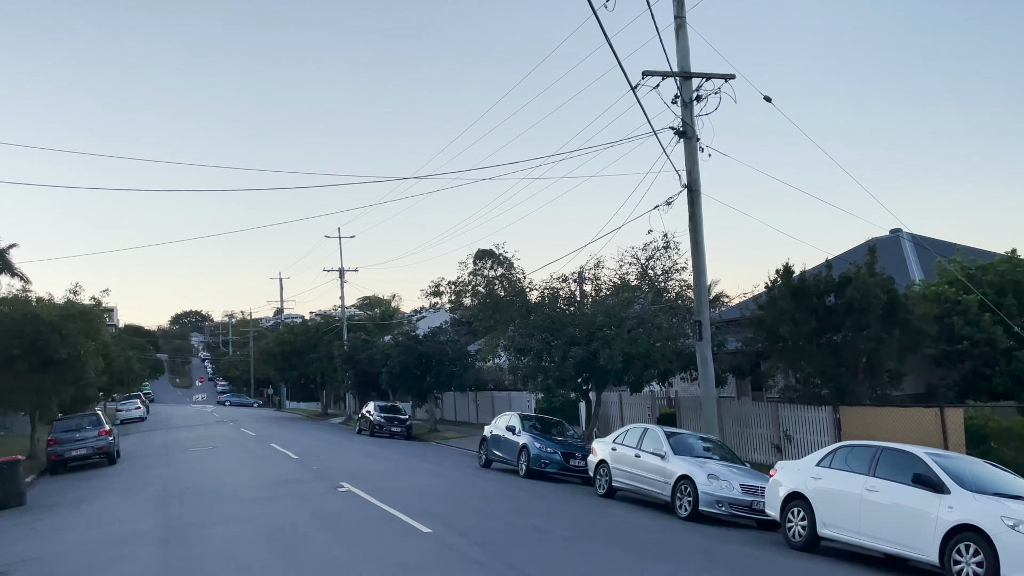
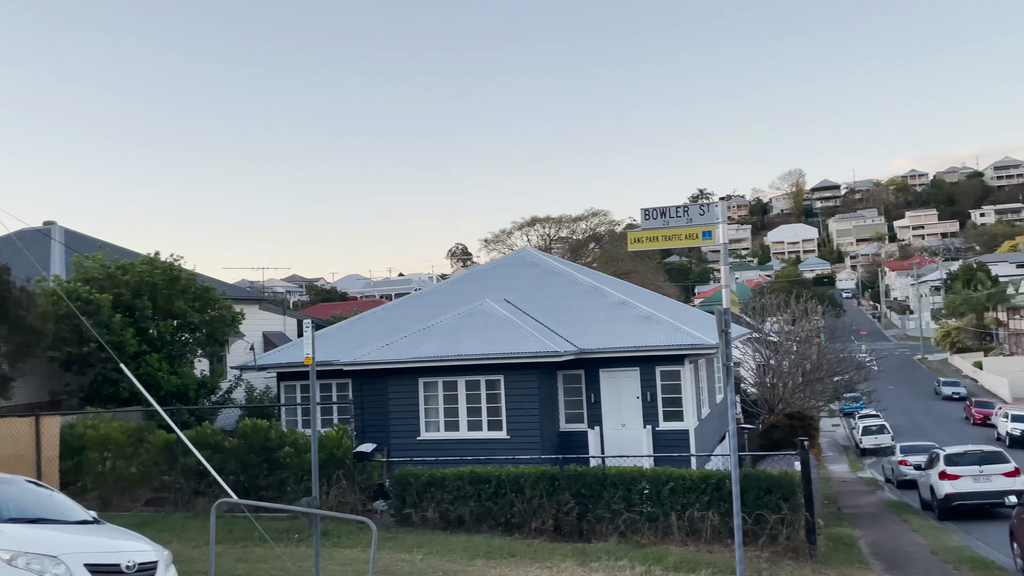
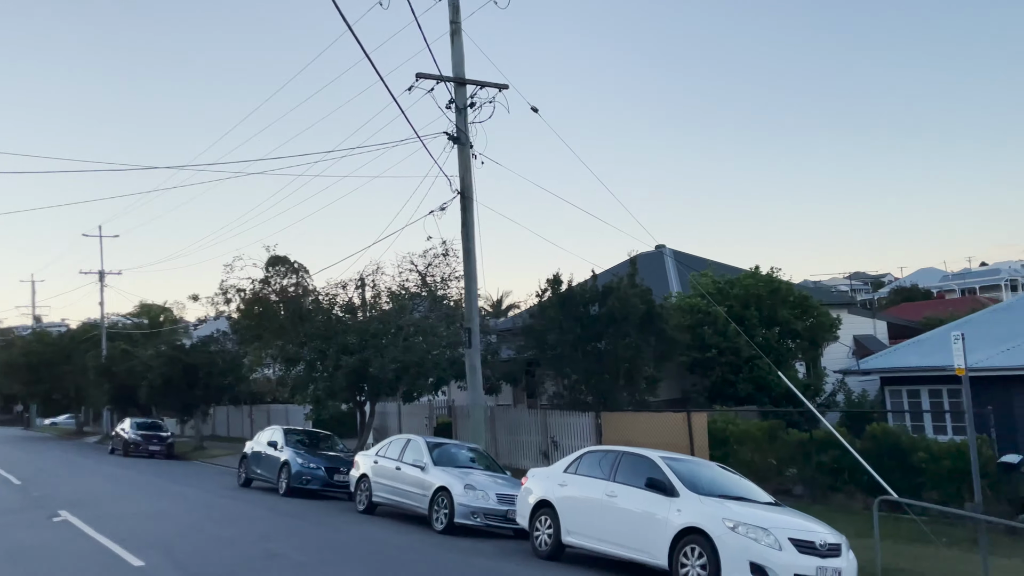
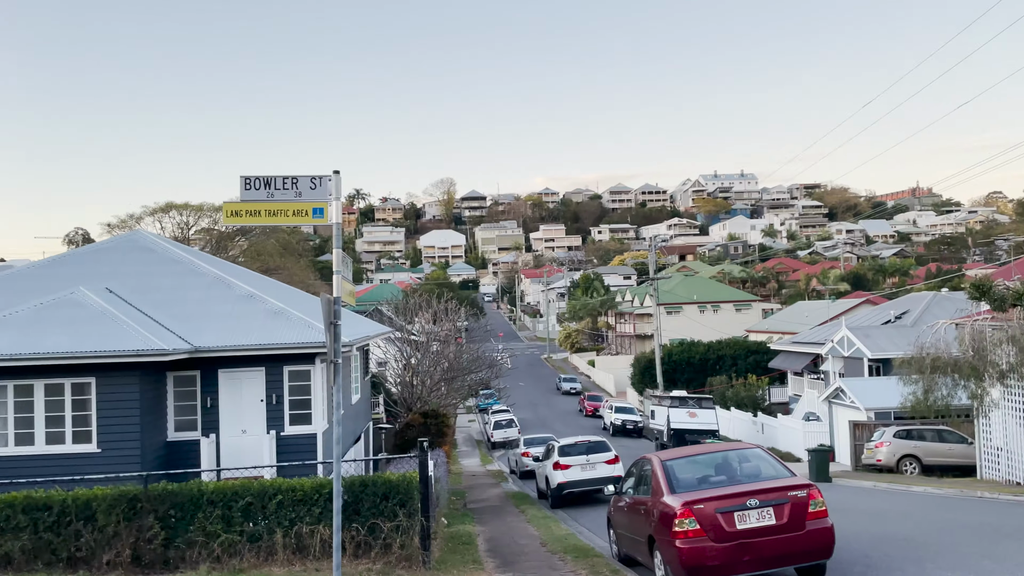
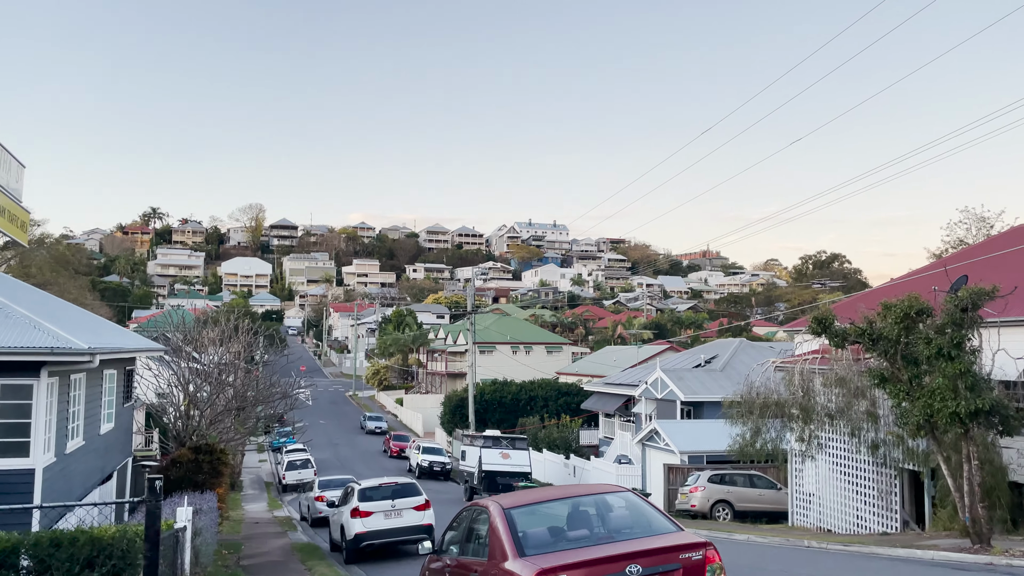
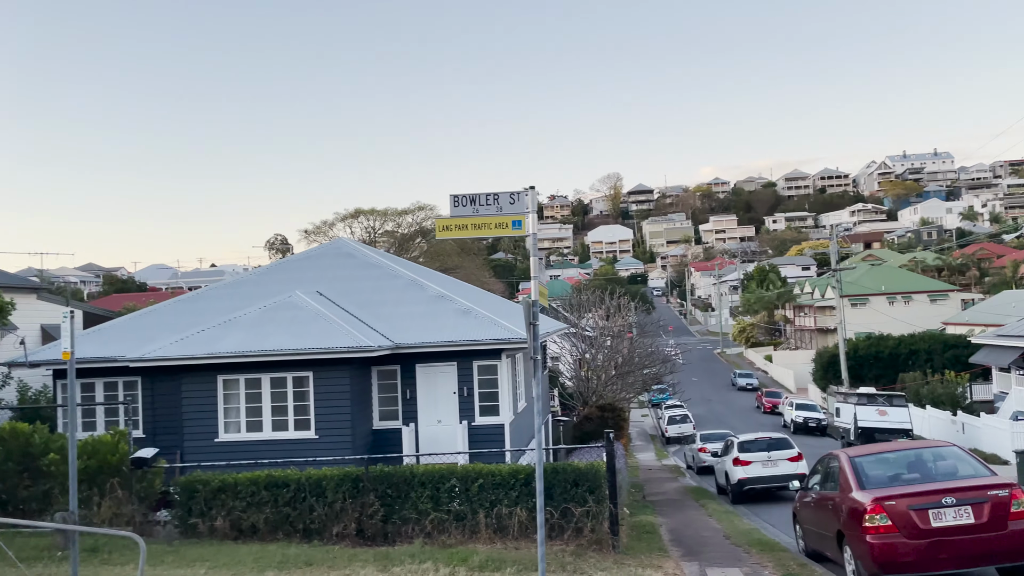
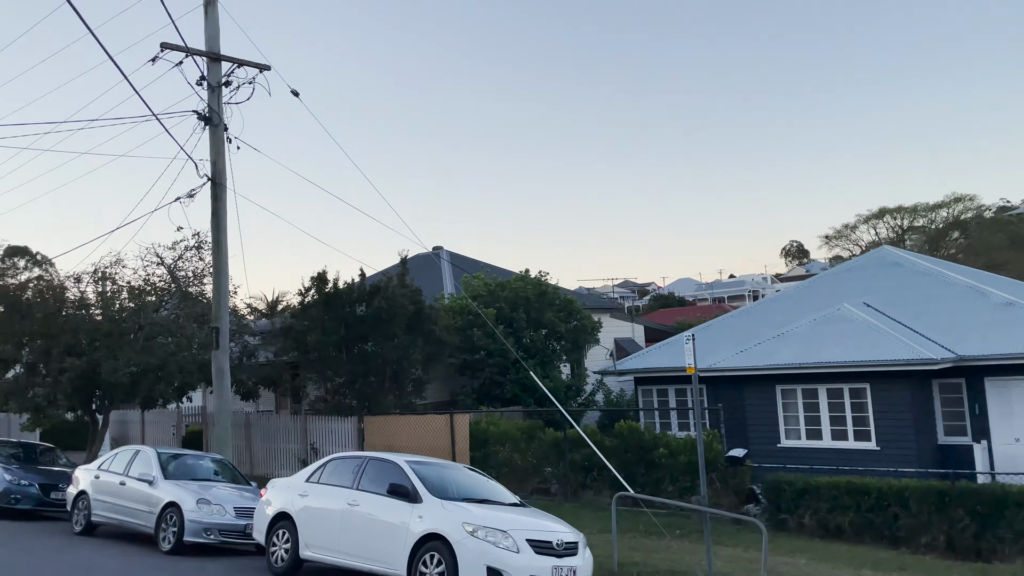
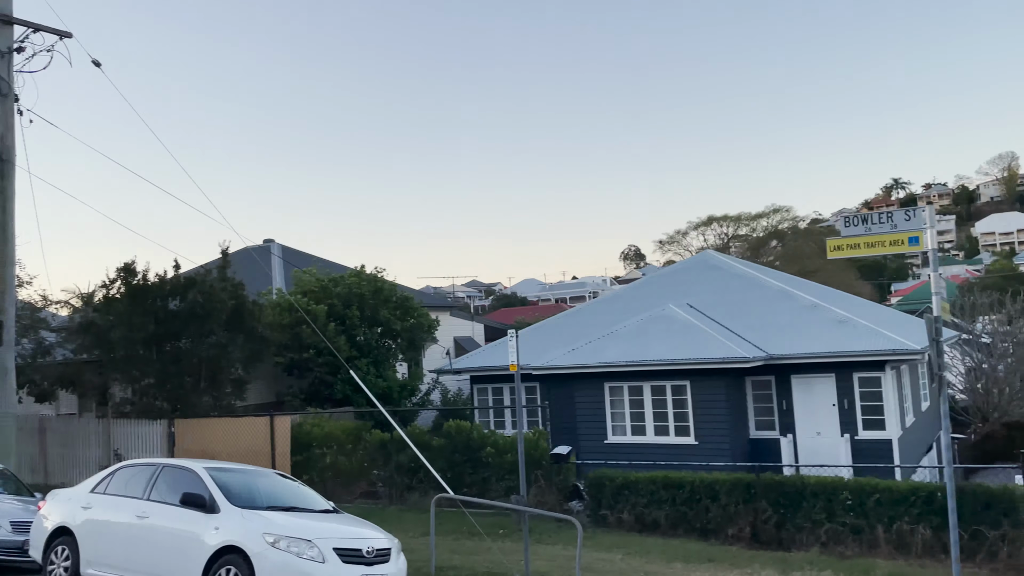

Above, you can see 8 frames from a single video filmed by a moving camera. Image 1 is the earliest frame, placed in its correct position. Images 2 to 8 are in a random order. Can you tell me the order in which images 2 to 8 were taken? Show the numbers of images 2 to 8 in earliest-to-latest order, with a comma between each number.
3, 7, 8, 2, 6, 4, 5
